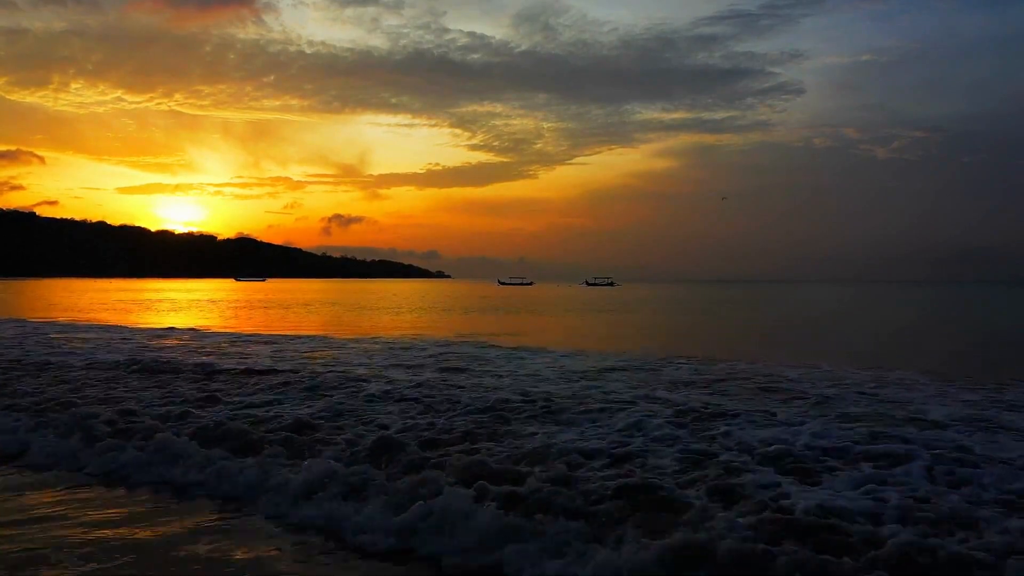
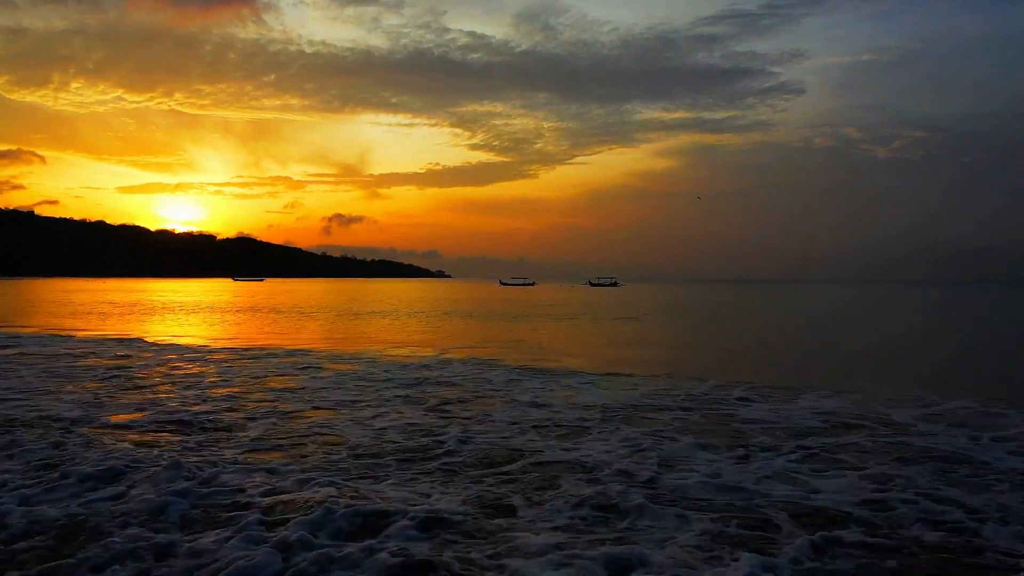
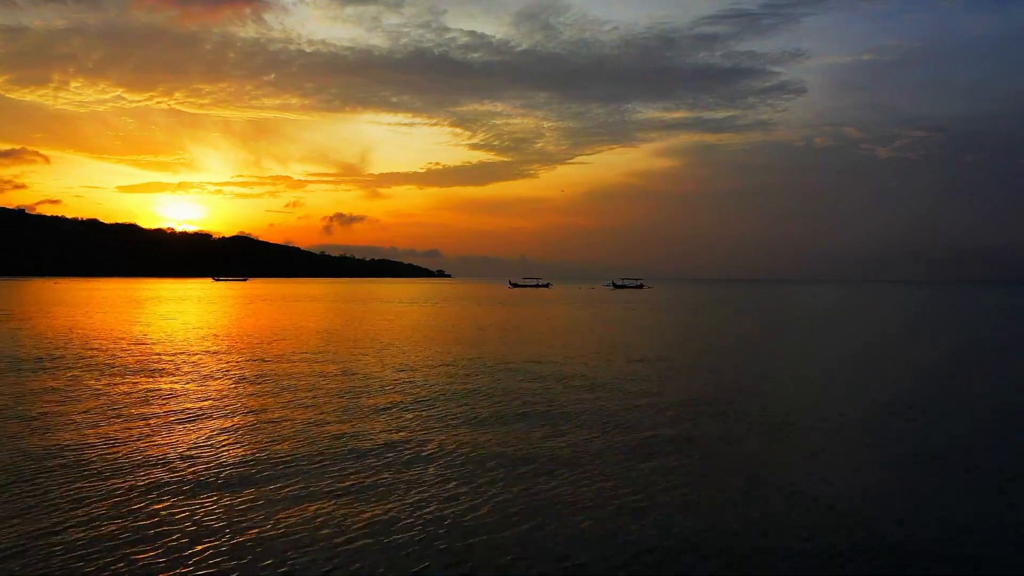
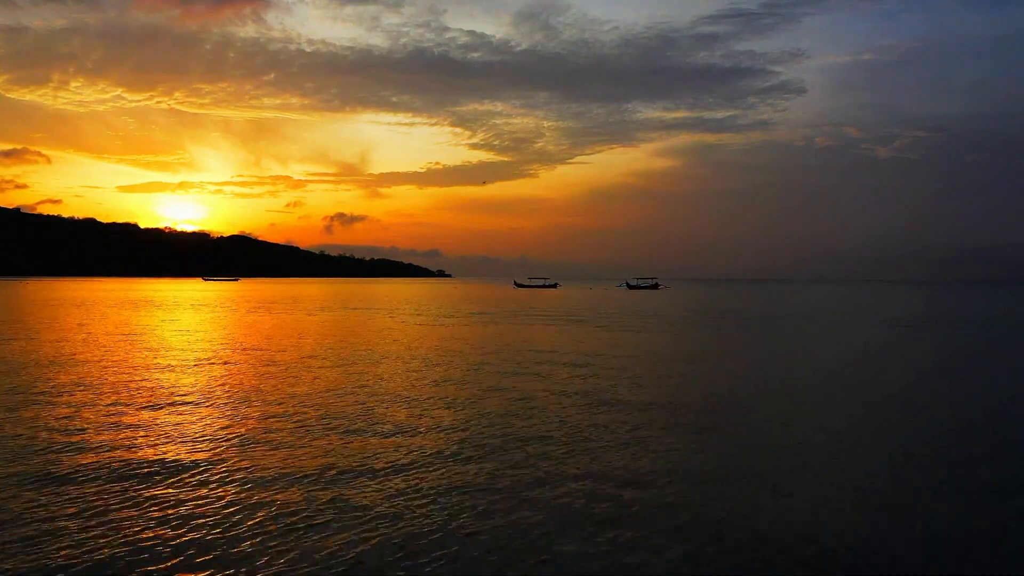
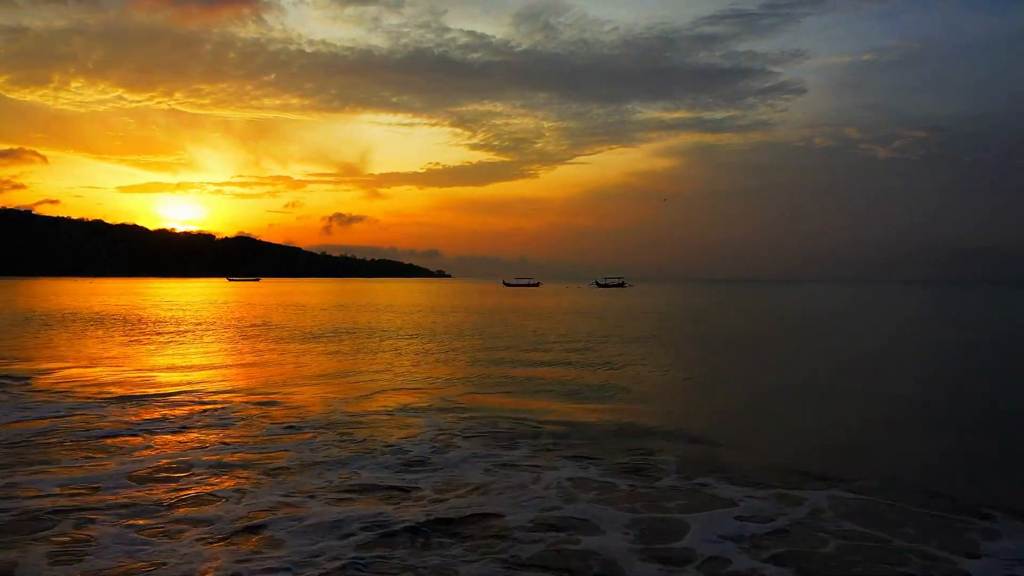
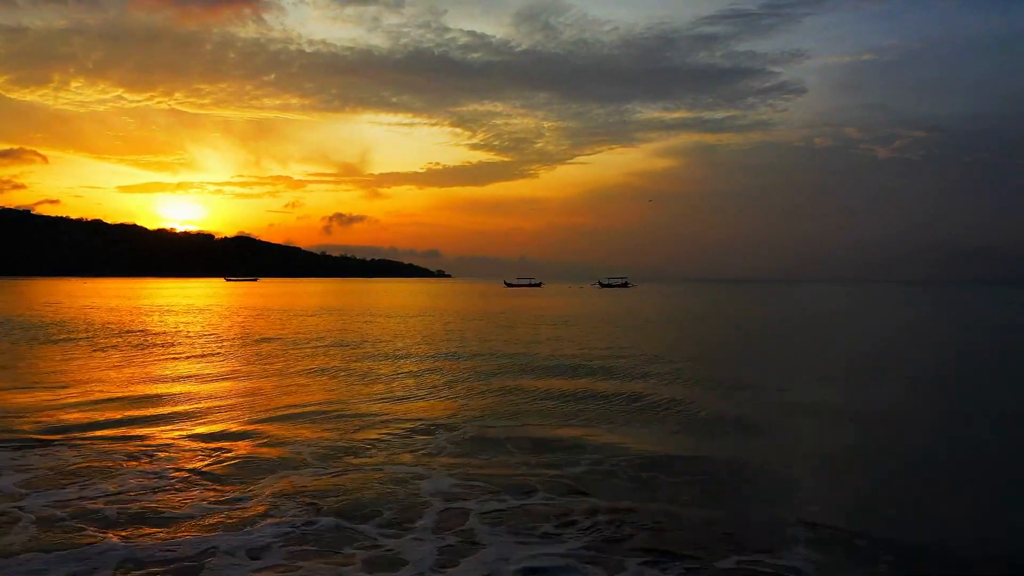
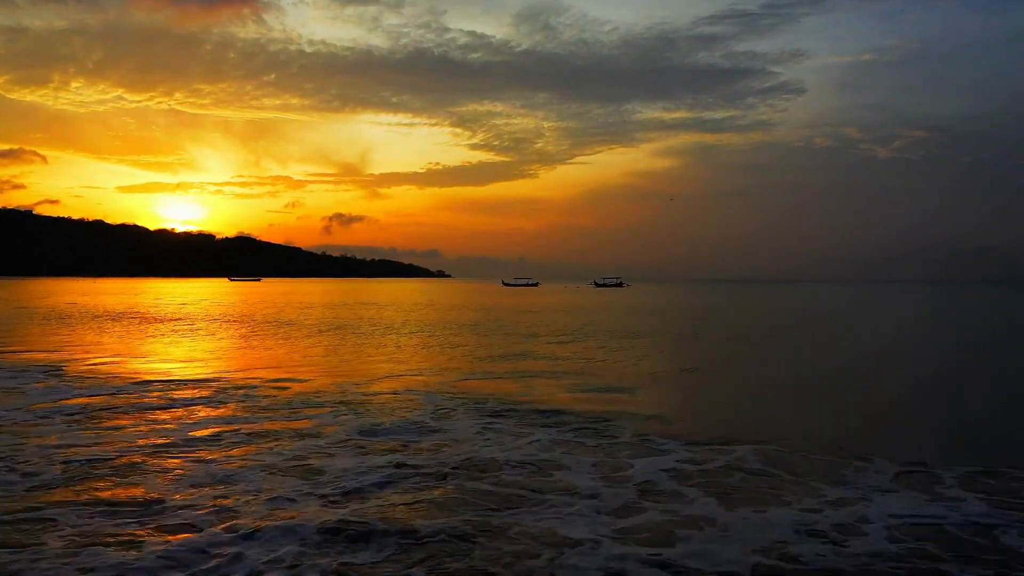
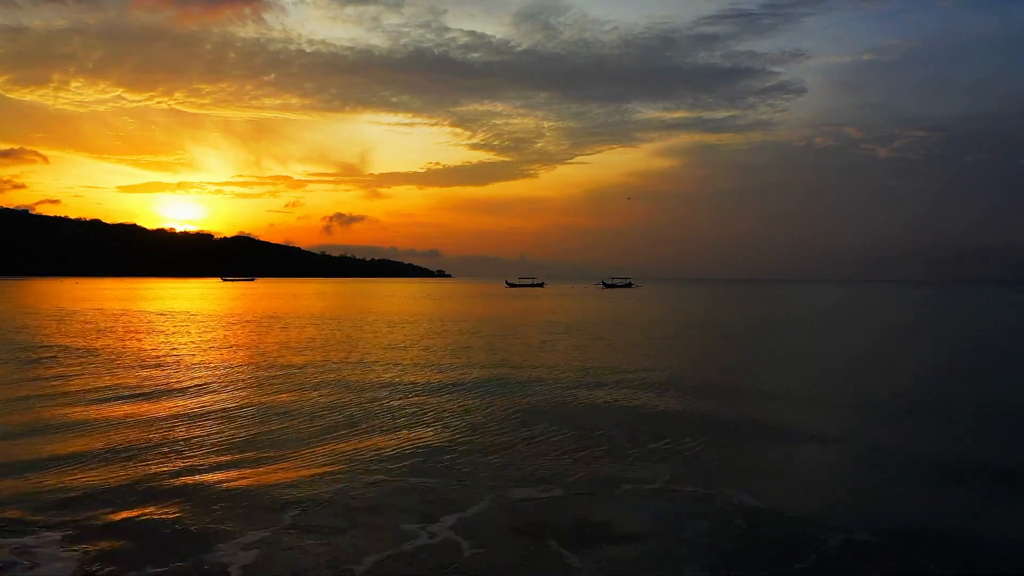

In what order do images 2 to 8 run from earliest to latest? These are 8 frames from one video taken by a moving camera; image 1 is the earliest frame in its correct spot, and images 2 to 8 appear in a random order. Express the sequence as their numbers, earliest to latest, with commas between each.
2, 7, 5, 6, 8, 3, 4
